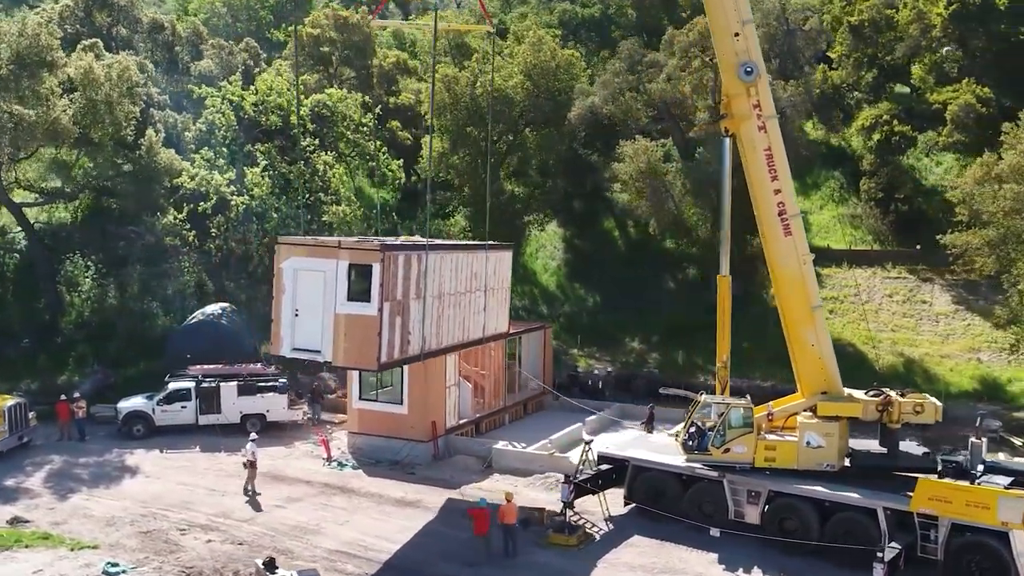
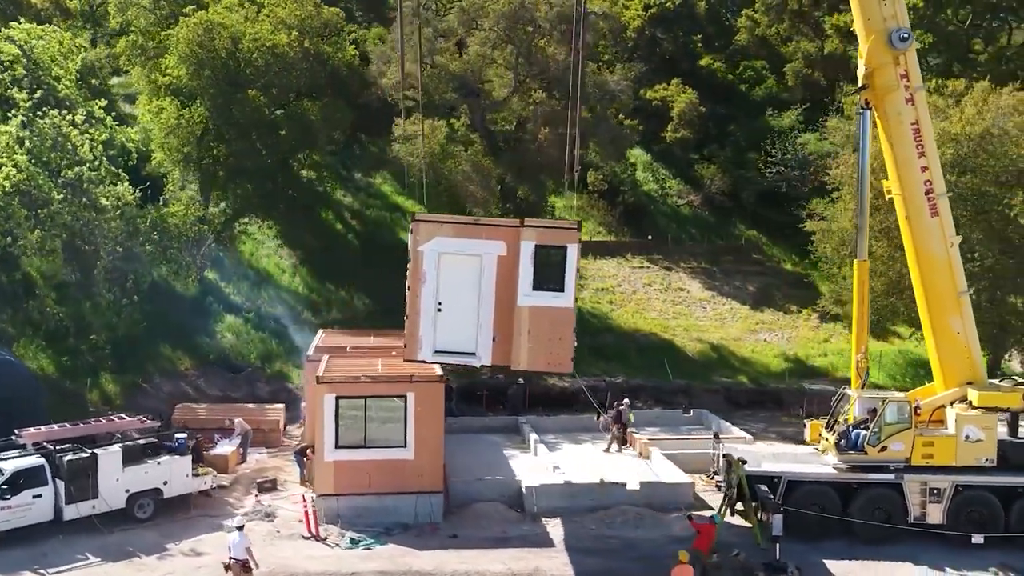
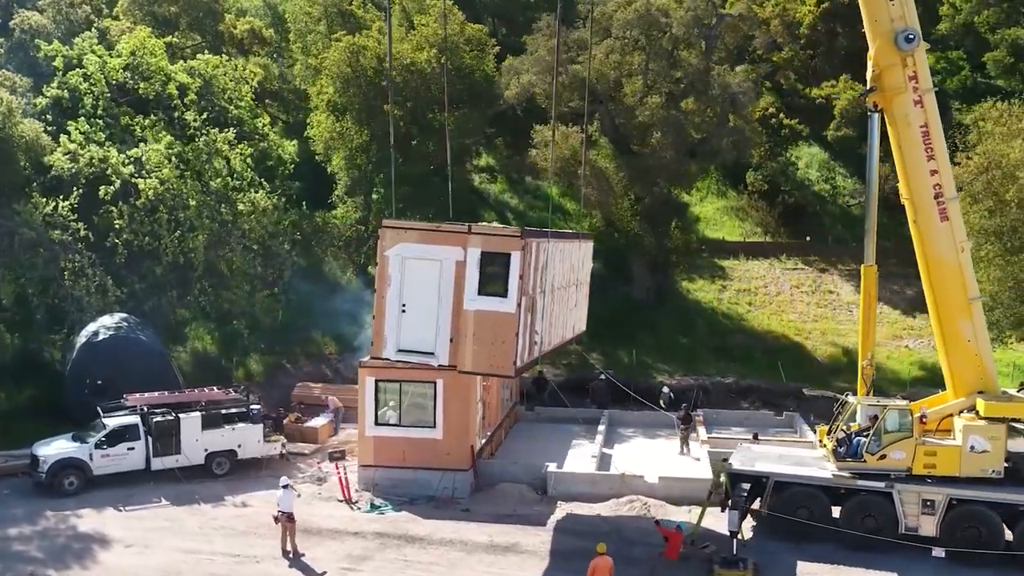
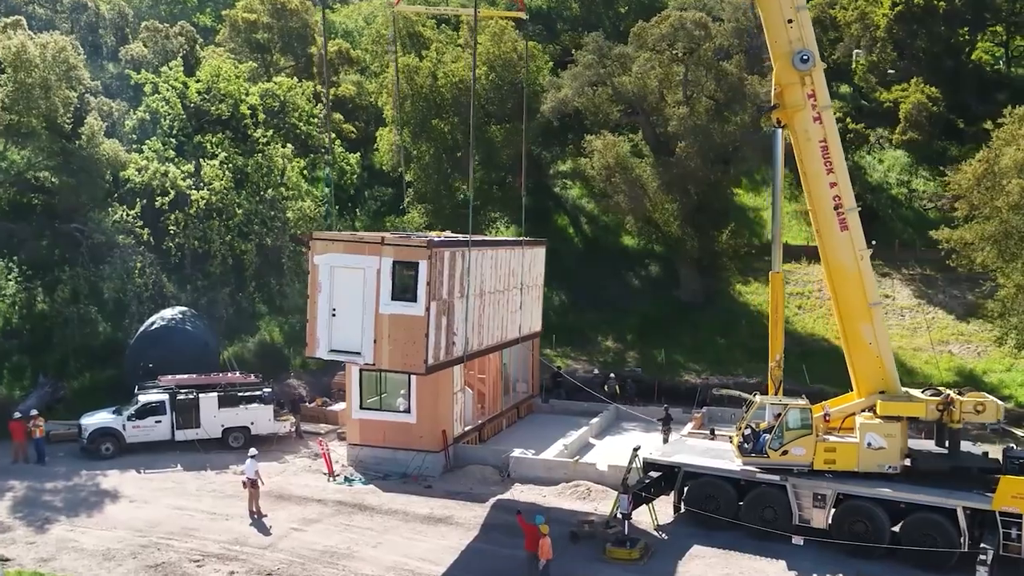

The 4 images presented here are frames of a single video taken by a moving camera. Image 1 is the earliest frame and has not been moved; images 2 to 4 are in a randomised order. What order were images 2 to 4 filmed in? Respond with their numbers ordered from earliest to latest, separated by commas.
4, 3, 2
